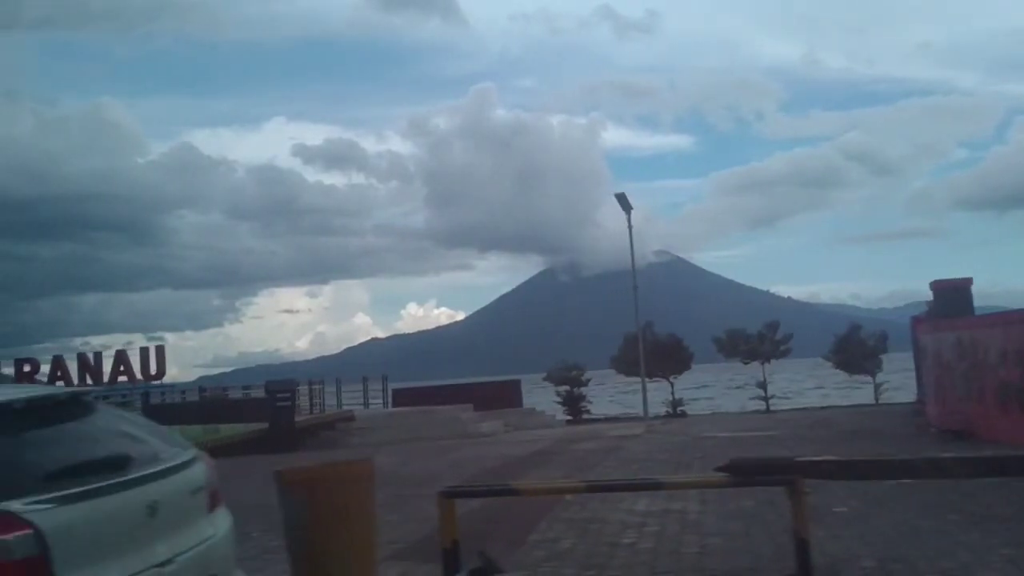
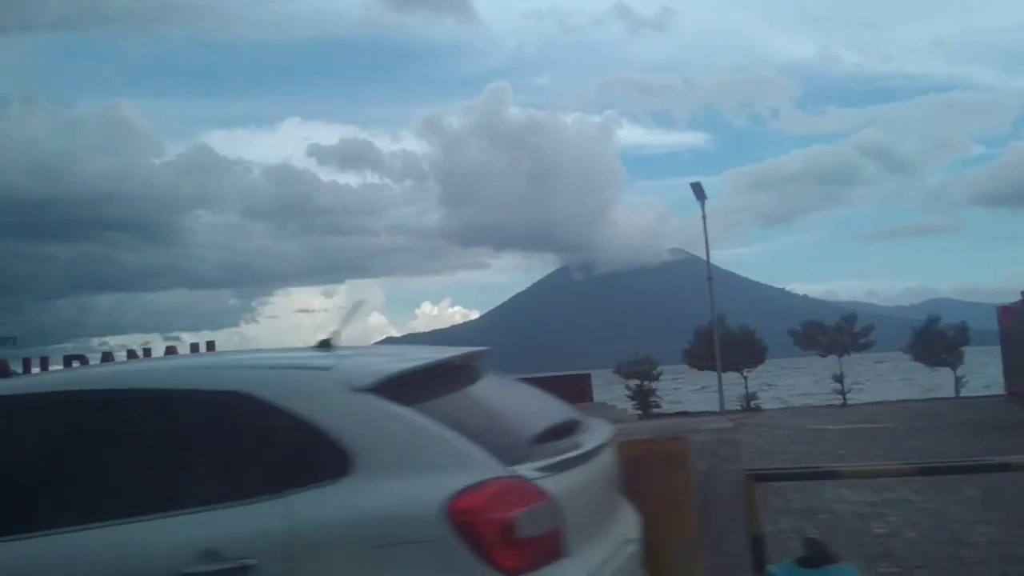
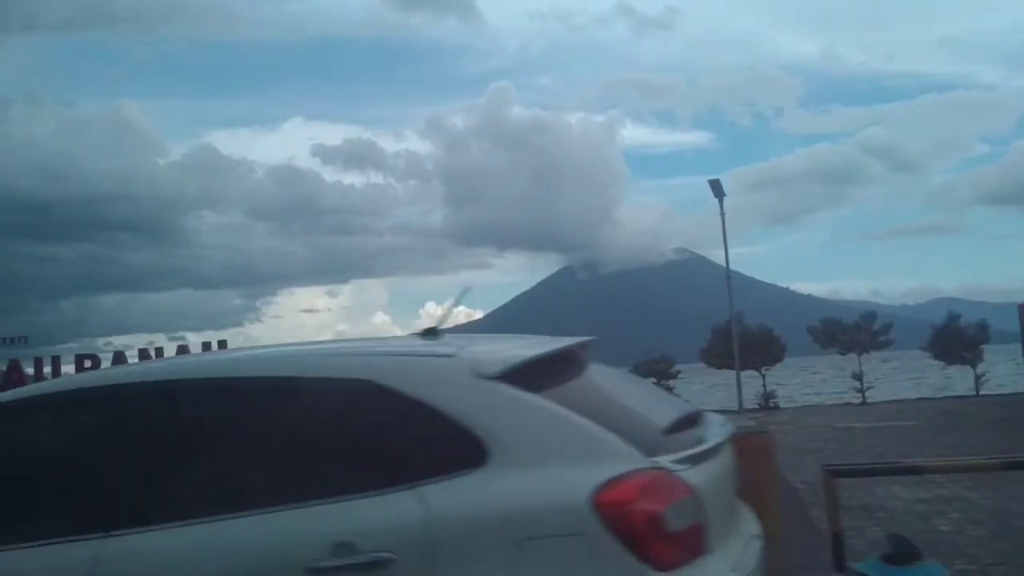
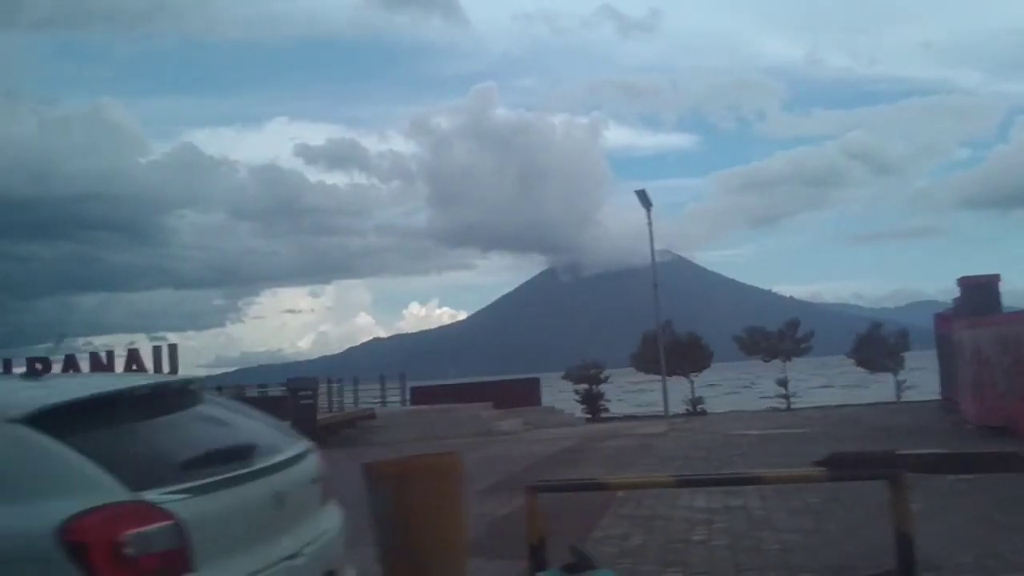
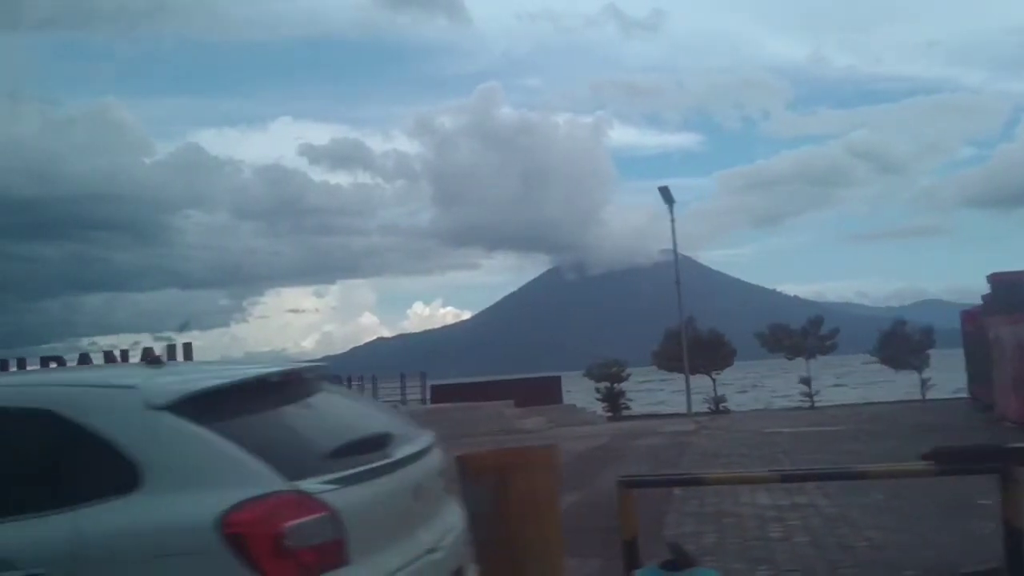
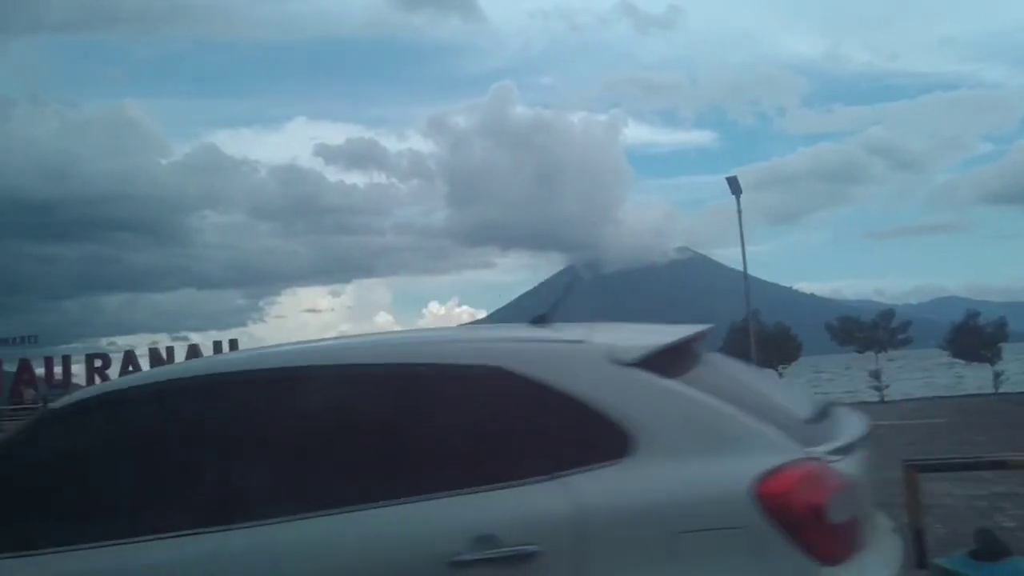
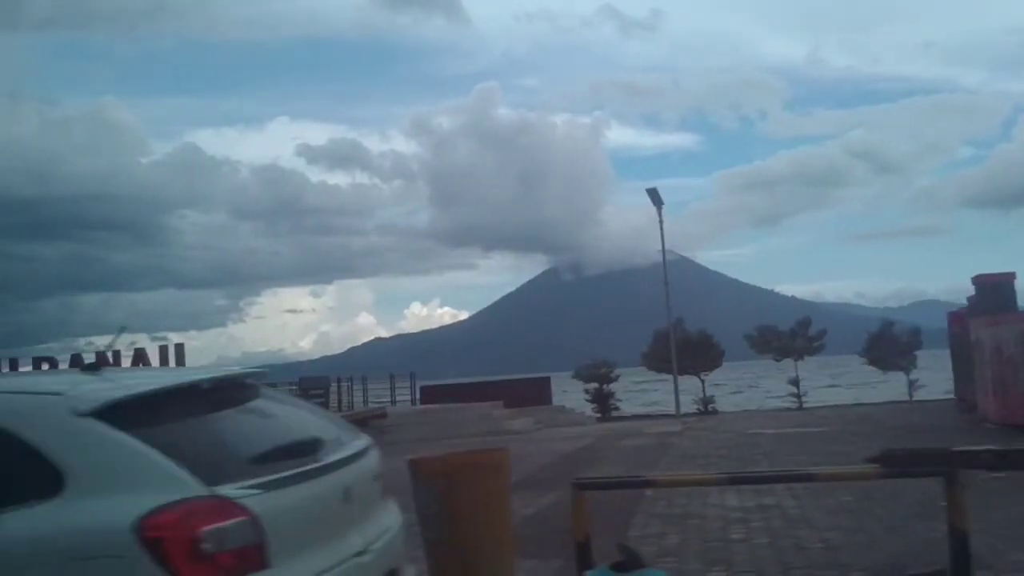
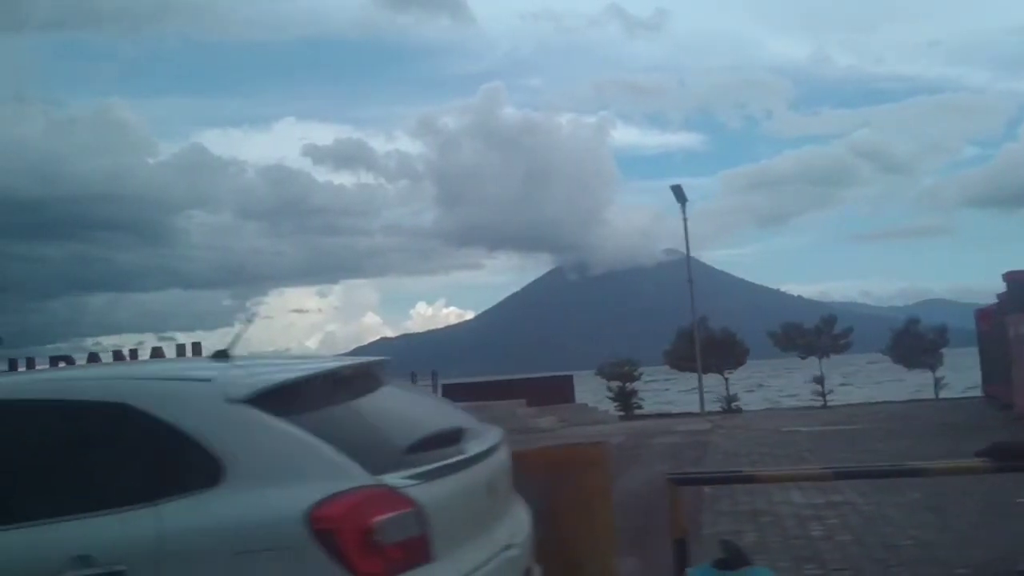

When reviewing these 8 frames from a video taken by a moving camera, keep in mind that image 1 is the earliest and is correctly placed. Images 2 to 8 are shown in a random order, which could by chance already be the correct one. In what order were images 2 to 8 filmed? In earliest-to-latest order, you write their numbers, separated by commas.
4, 7, 5, 8, 2, 3, 6
